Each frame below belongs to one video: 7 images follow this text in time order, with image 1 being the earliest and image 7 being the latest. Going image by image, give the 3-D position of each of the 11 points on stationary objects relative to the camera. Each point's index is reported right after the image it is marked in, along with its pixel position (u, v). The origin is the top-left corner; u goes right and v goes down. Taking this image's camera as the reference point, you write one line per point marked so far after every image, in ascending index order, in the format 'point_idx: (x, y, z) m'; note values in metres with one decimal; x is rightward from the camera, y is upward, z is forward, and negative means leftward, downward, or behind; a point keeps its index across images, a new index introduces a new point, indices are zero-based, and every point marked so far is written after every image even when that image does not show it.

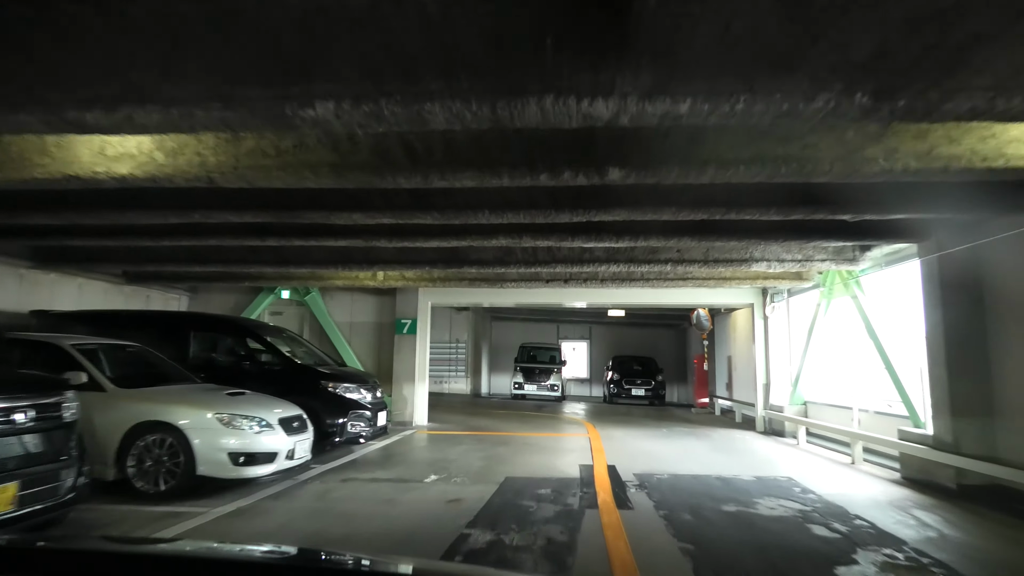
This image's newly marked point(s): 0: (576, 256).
0: (+0.7, +0.3, +7.7) m
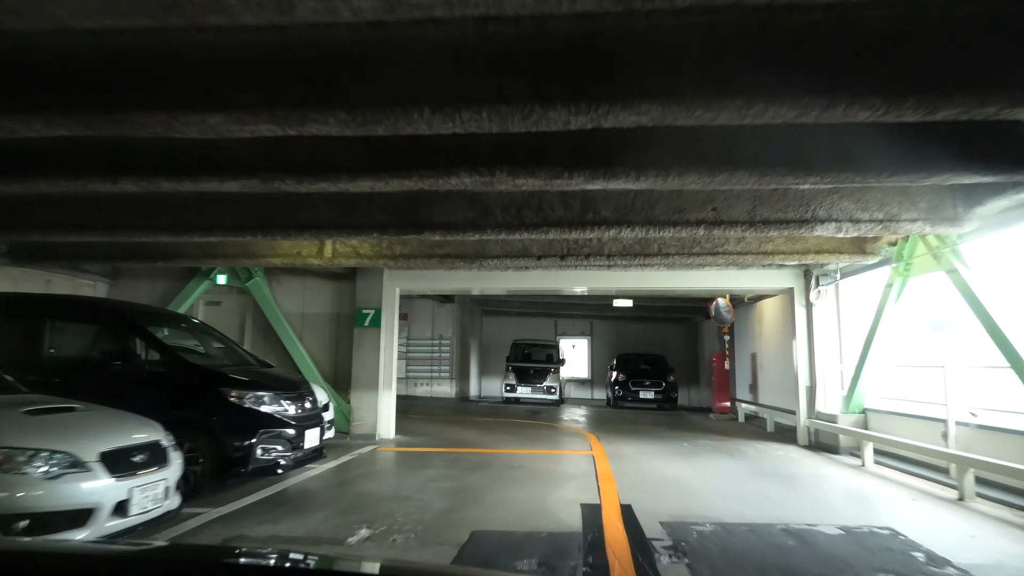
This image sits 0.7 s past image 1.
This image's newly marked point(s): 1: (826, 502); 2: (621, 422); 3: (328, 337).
0: (+0.5, +0.6, +5.7) m
1: (+2.4, -1.6, +5.4) m
2: (+1.7, -2.1, +11.2) m
3: (-2.4, -0.6, +9.3) m
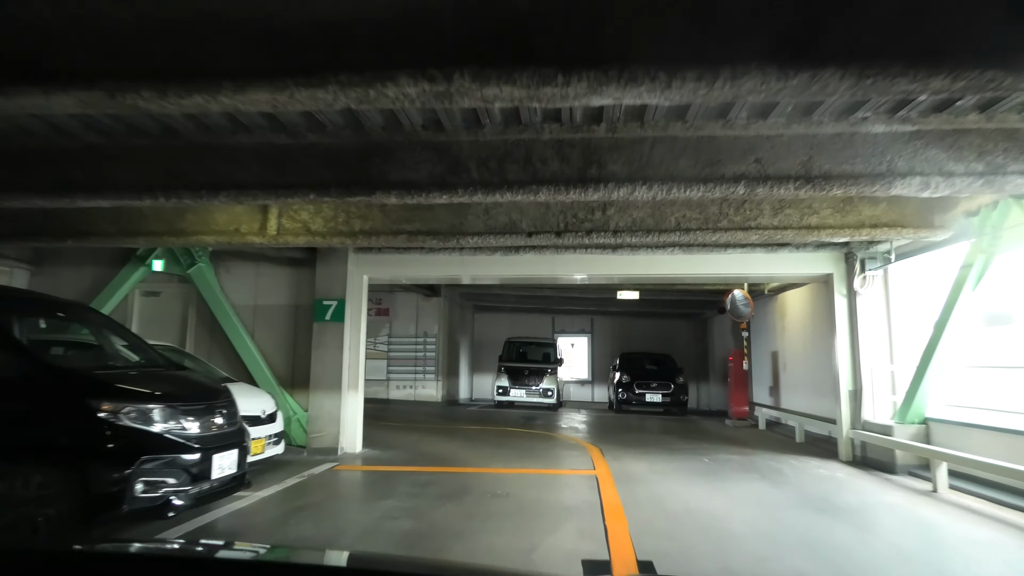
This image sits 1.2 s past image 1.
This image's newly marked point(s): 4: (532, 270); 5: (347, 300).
0: (+0.4, +0.7, +4.3) m
1: (+2.3, -1.5, +4.0) m
2: (+1.6, -2.0, +9.8) m
3: (-2.6, -0.5, +7.9) m
4: (+0.2, +0.2, +7.8) m
5: (-1.8, -0.1, +7.6) m
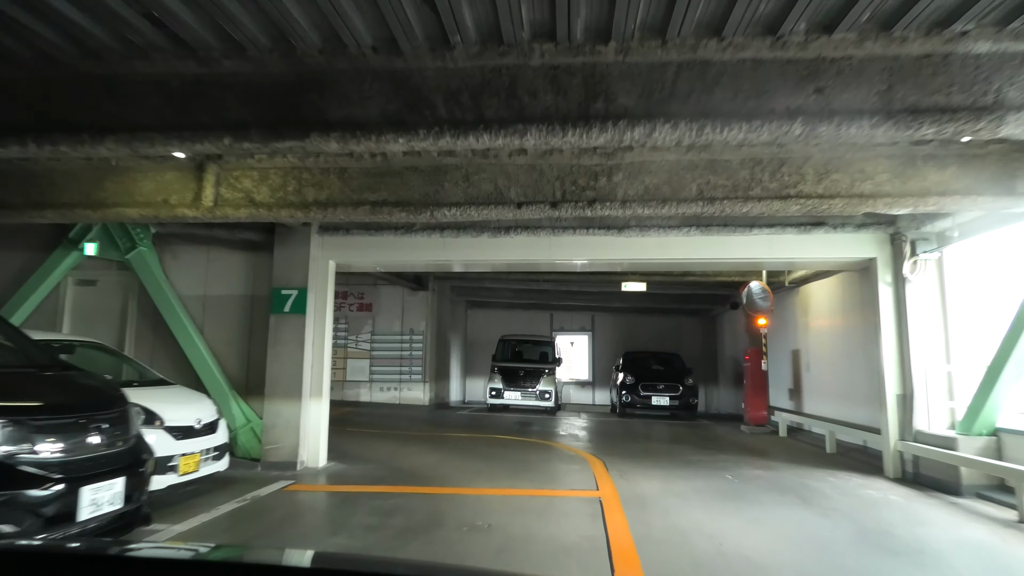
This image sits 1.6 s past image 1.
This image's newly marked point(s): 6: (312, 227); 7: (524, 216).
0: (+0.3, +0.8, +3.3) m
1: (+2.2, -1.4, +3.0) m
2: (+1.5, -1.9, +8.8) m
3: (-2.7, -0.4, +6.8) m
4: (+0.1, +0.3, +6.7) m
5: (-1.9, 0.0, +6.6) m
6: (-1.9, +0.6, +6.6) m
7: (+0.1, +0.5, +5.2) m
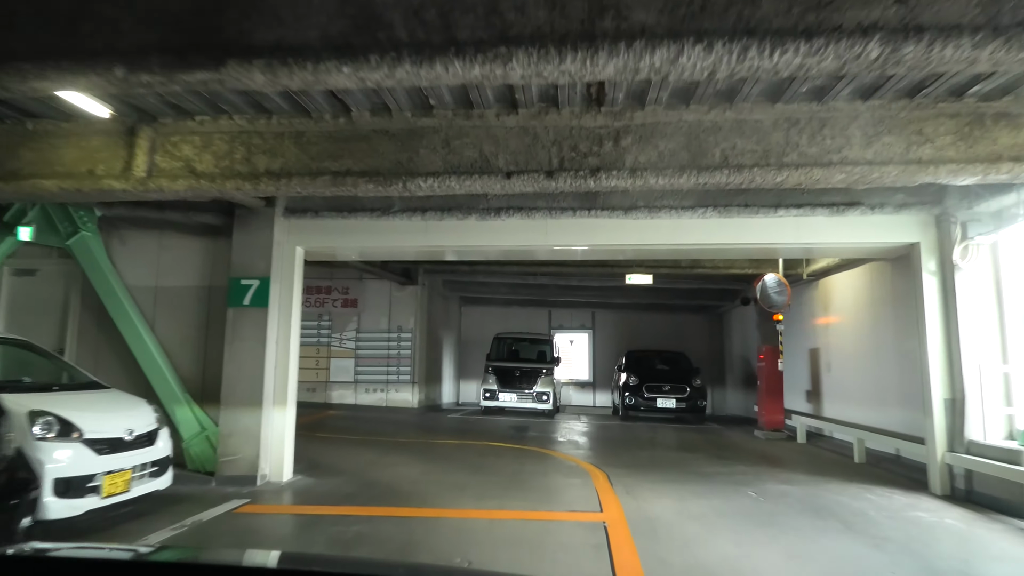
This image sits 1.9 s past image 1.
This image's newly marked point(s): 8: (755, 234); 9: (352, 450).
0: (+0.2, +0.9, +2.5) m
1: (+2.1, -1.3, +2.2) m
2: (+1.4, -1.8, +8.0) m
3: (-2.7, -0.3, +6.0) m
4: (0.0, +0.4, +5.9) m
5: (-2.0, +0.1, +5.8) m
6: (-1.9, +0.7, +5.8) m
7: (0.0, +0.6, +4.4) m
8: (+2.0, +0.4, +5.8) m
9: (-1.7, -1.7, +7.5) m
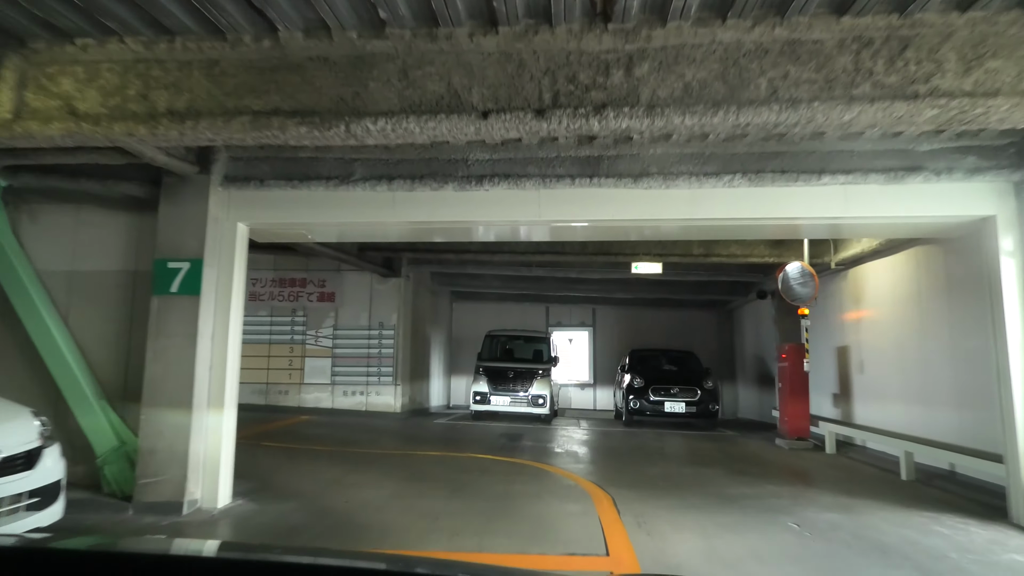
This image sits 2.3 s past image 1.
0: (+0.1, +1.0, +1.5) m
1: (+2.0, -1.2, +1.2) m
2: (+1.3, -1.7, +7.0) m
3: (-2.8, -0.2, +5.0) m
4: (-0.1, +0.5, +4.9) m
5: (-2.1, +0.2, +4.7) m
6: (-2.0, +0.8, +4.8) m
7: (-0.1, +0.7, +3.4) m
8: (+1.9, +0.5, +4.7) m
9: (-1.8, -1.6, +6.5) m
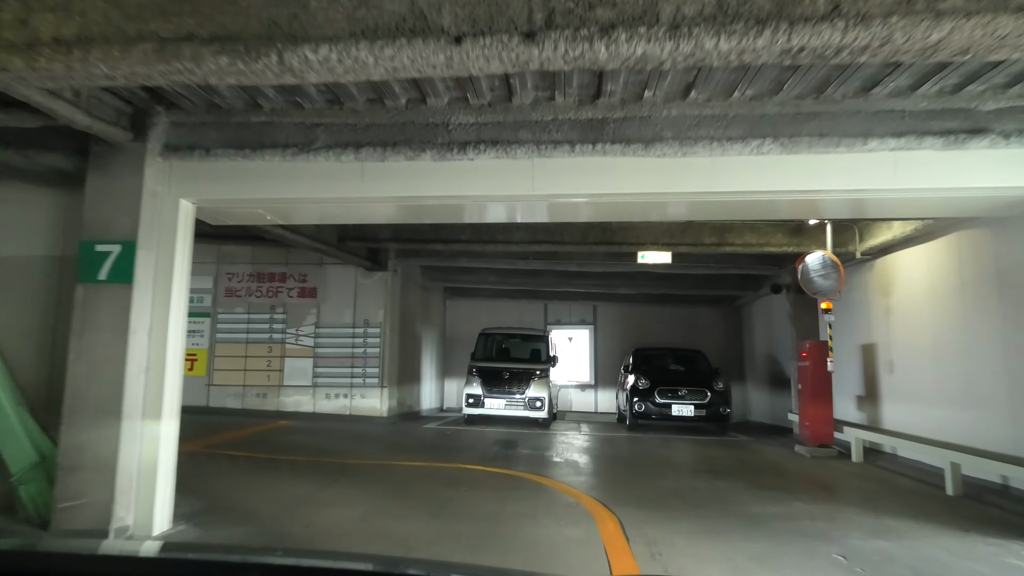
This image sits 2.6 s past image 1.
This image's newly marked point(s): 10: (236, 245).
0: (+0.1, +1.1, +0.7) m
1: (+1.9, -1.1, +0.4) m
2: (+1.2, -1.6, +6.3) m
3: (-2.9, -0.1, +4.3) m
4: (-0.1, +0.6, +4.2) m
5: (-2.1, +0.3, +4.0) m
6: (-2.1, +0.8, +4.1) m
7: (-0.1, +0.8, +2.7) m
8: (+1.8, +0.6, +4.0) m
9: (-1.8, -1.5, +5.7) m
10: (-3.8, +0.6, +9.6) m
